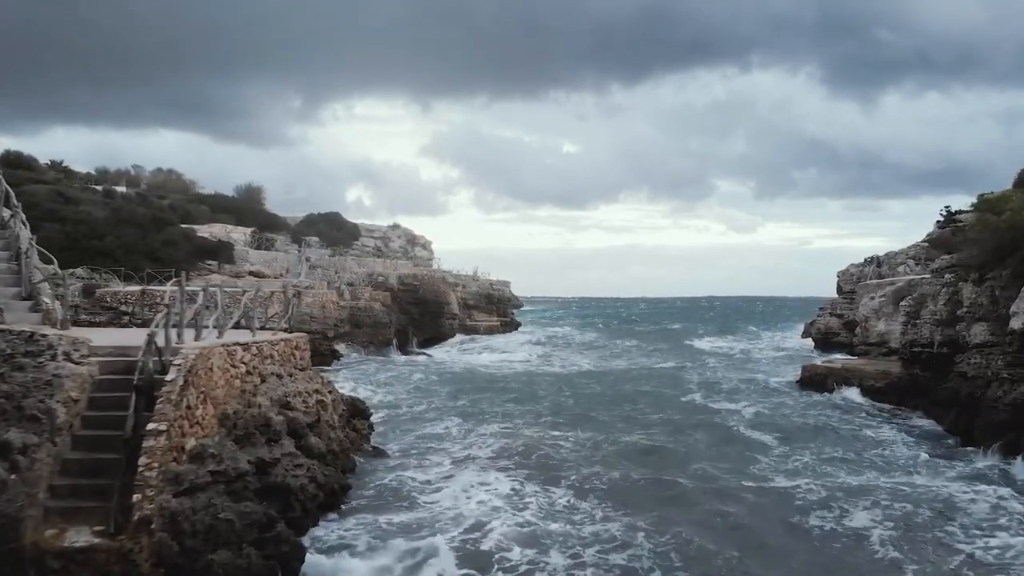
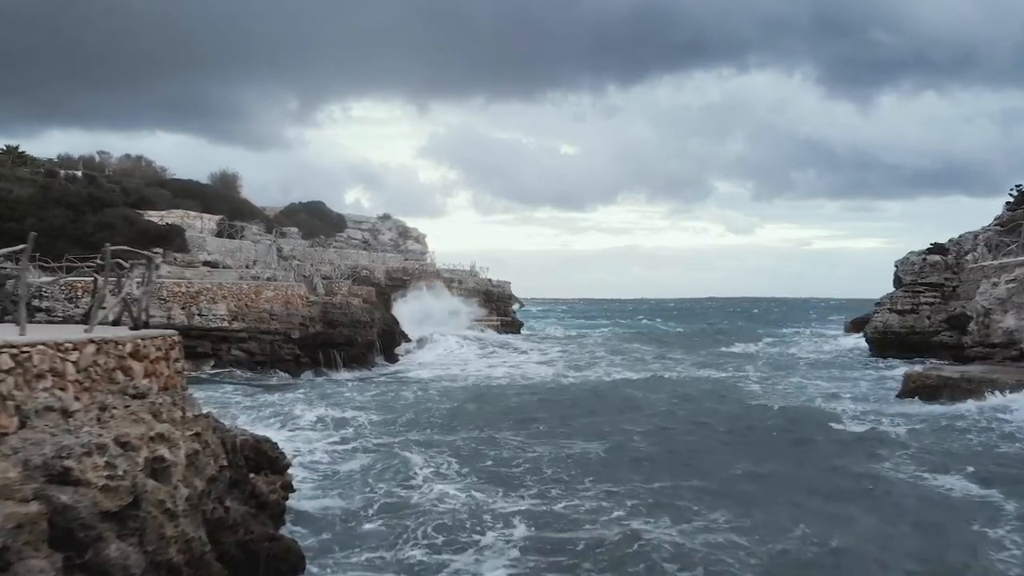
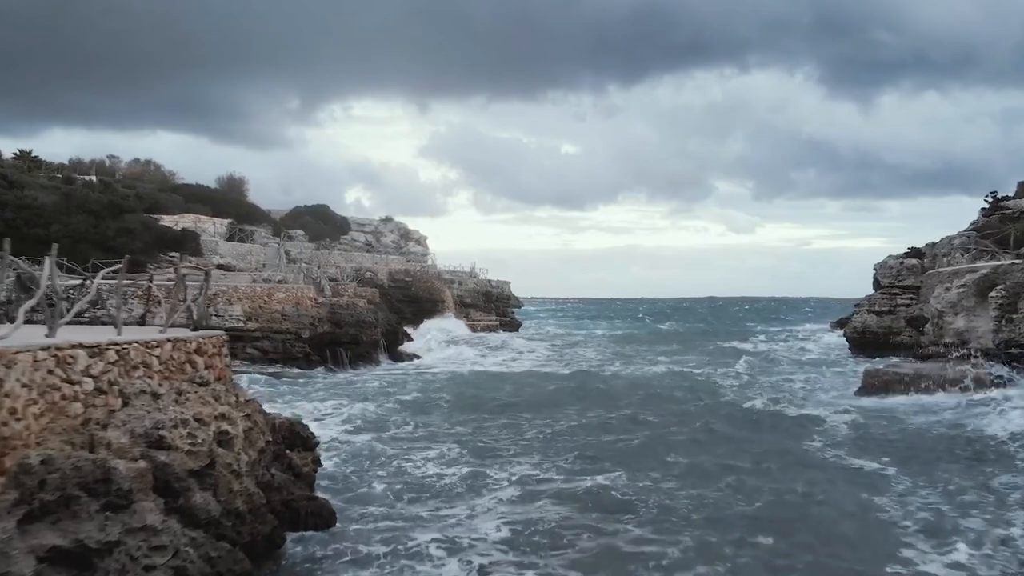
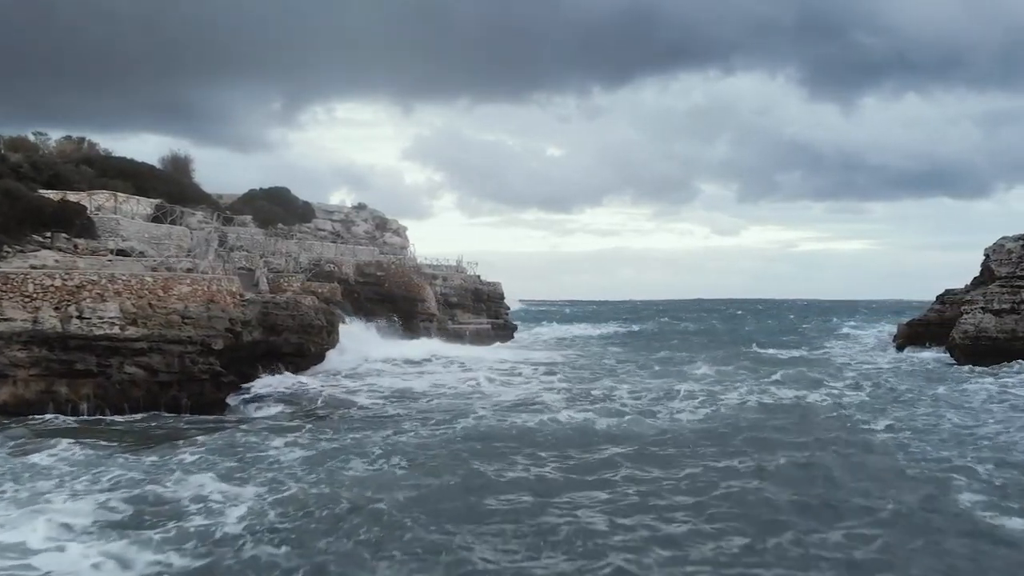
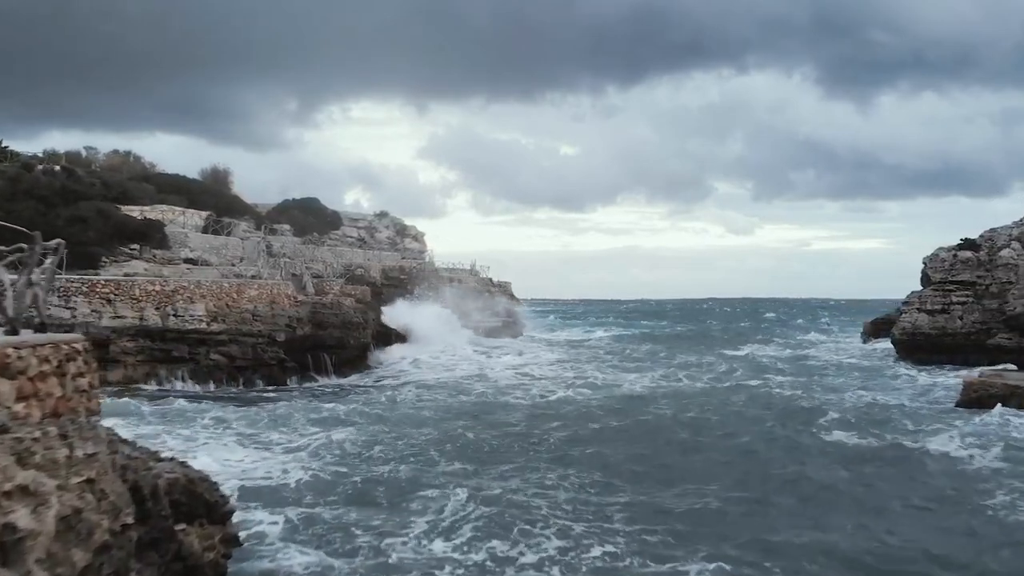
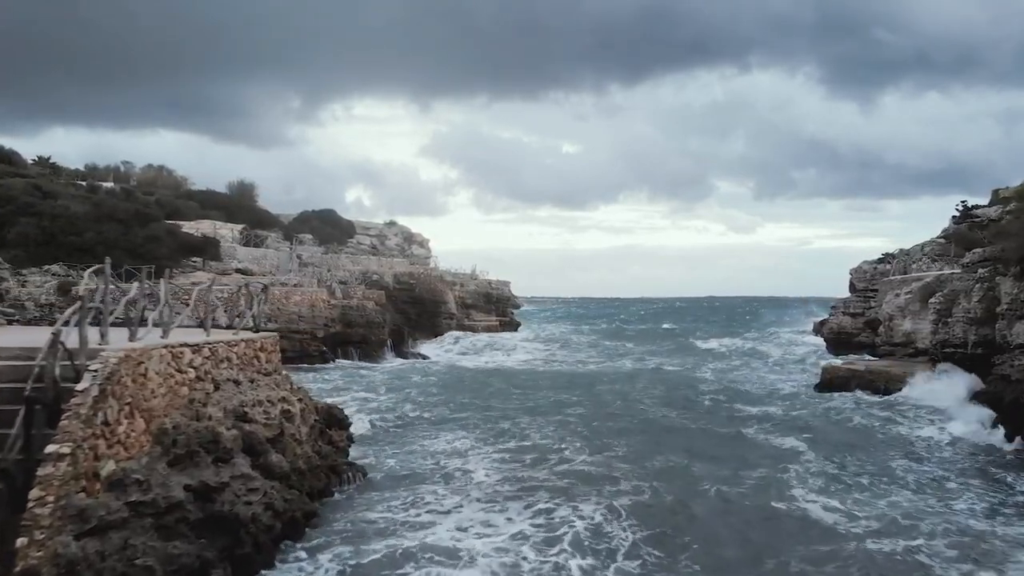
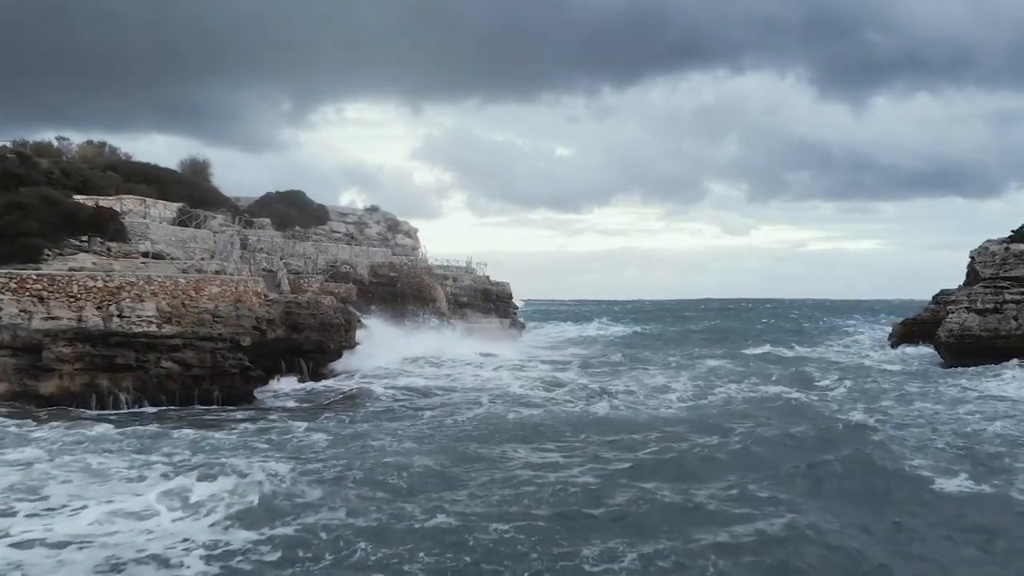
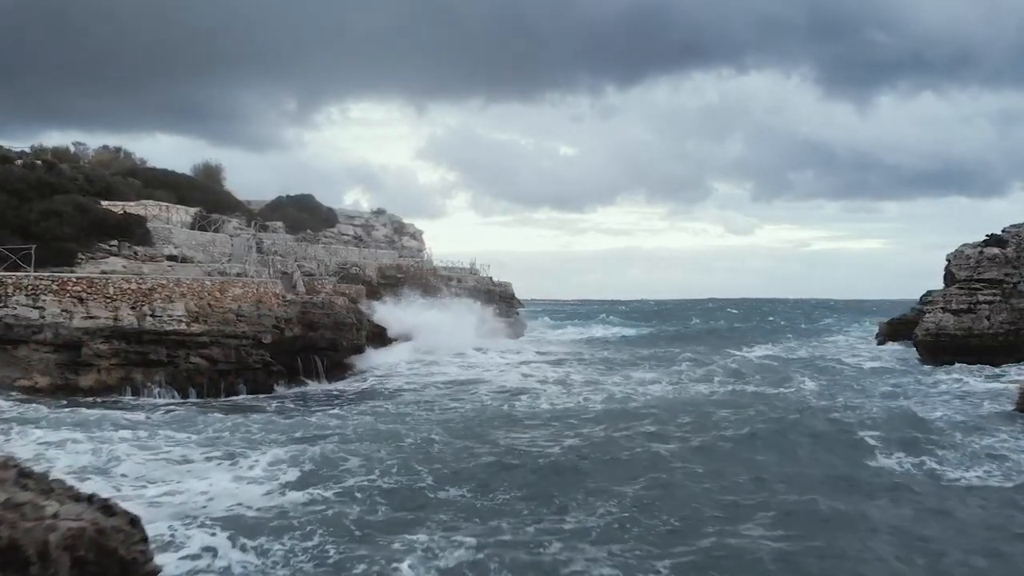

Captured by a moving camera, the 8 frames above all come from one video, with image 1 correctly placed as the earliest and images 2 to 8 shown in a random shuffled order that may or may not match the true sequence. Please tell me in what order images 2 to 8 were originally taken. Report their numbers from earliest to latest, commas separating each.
6, 3, 2, 5, 8, 7, 4
